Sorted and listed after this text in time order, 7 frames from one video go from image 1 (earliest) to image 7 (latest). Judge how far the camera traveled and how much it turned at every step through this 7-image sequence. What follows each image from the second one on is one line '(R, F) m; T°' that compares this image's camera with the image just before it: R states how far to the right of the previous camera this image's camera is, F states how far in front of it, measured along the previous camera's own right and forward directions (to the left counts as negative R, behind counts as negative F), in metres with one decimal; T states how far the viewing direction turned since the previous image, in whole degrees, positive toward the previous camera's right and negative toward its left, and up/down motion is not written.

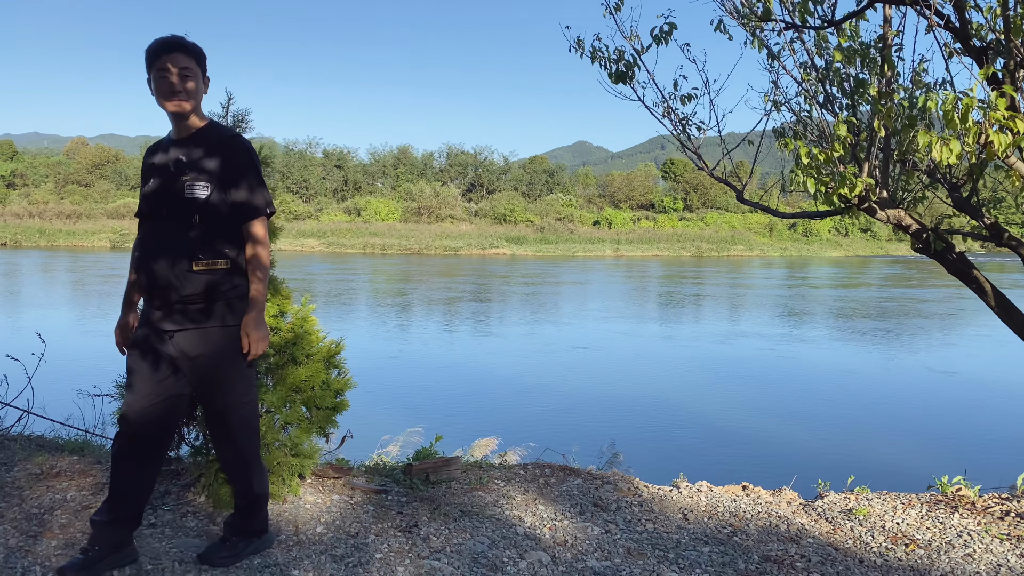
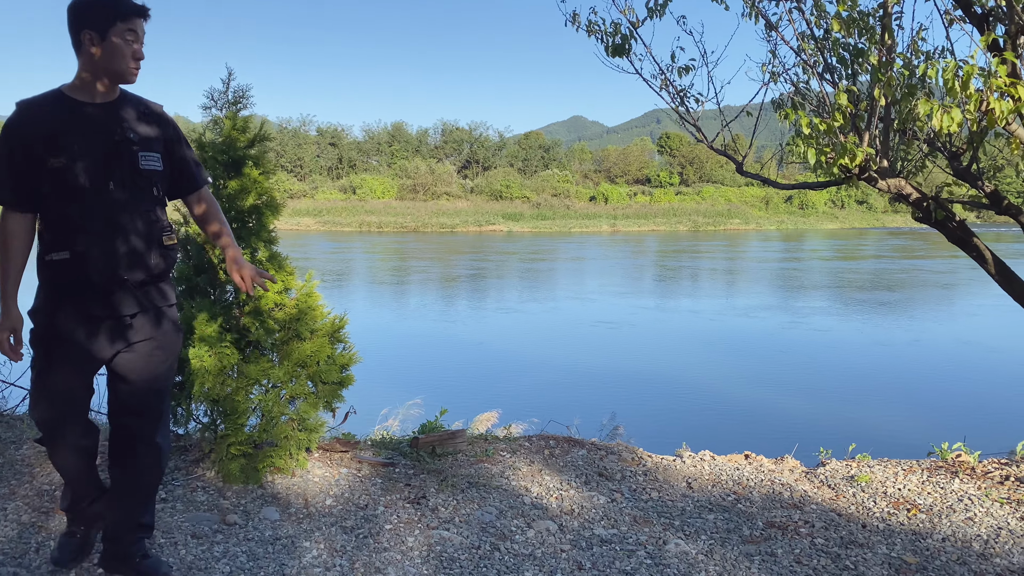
(0.0, 0.0) m; 0°
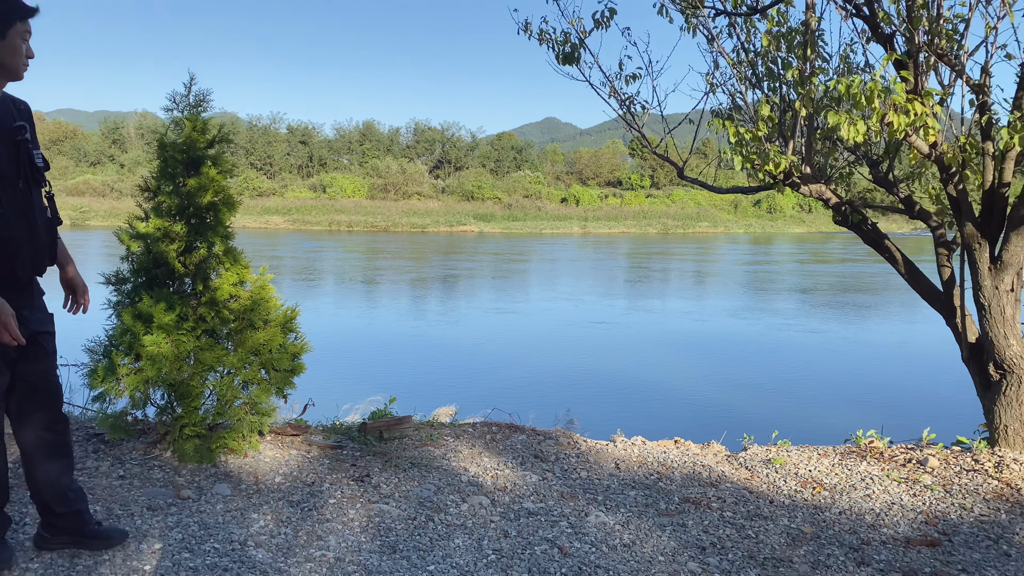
(+0.1, -0.3) m; +2°
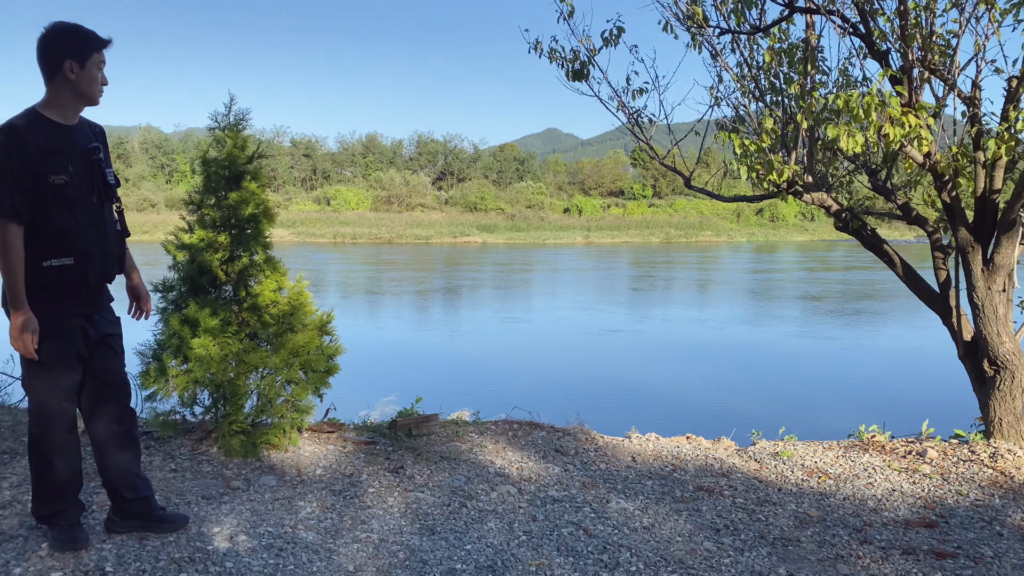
(-0.1, -0.3) m; 0°
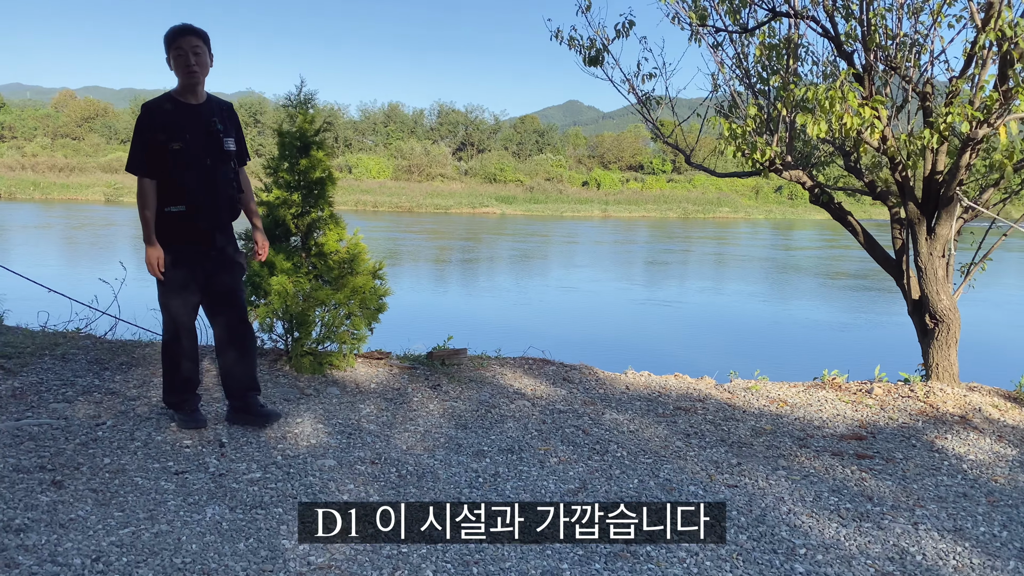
(0.0, -0.9) m; -1°
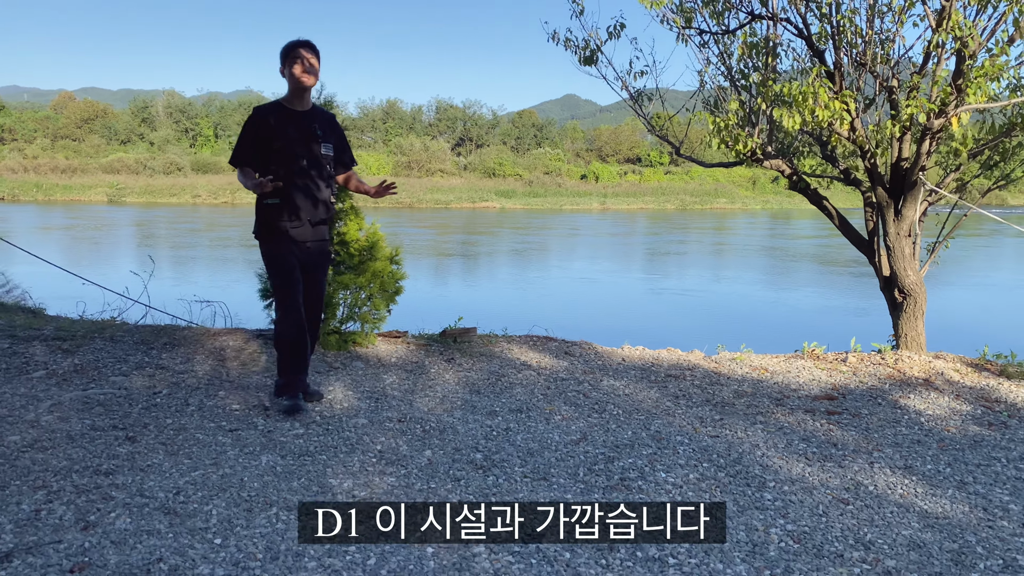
(0.0, -0.5) m; 0°
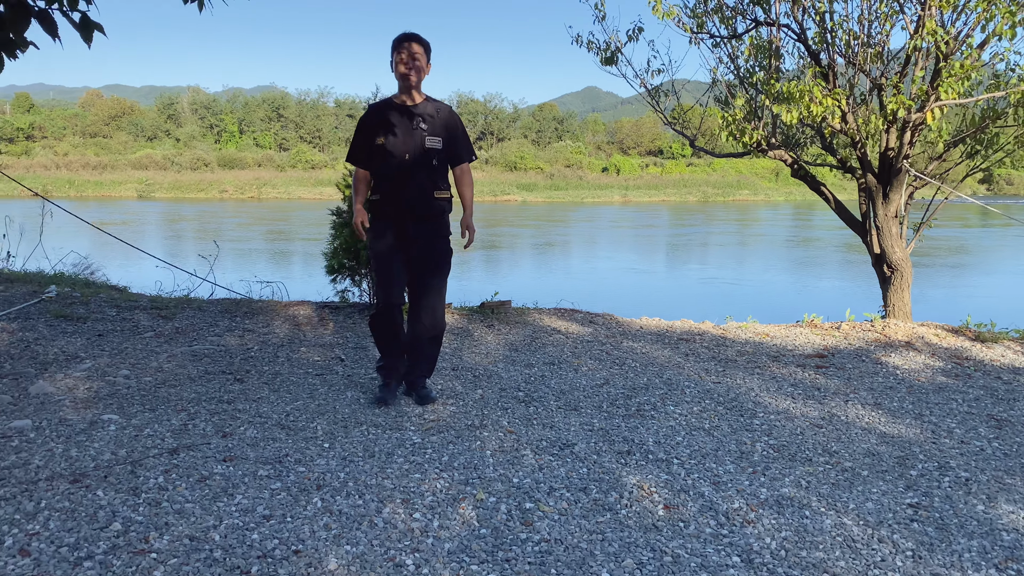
(-0.1, -0.8) m; -1°
